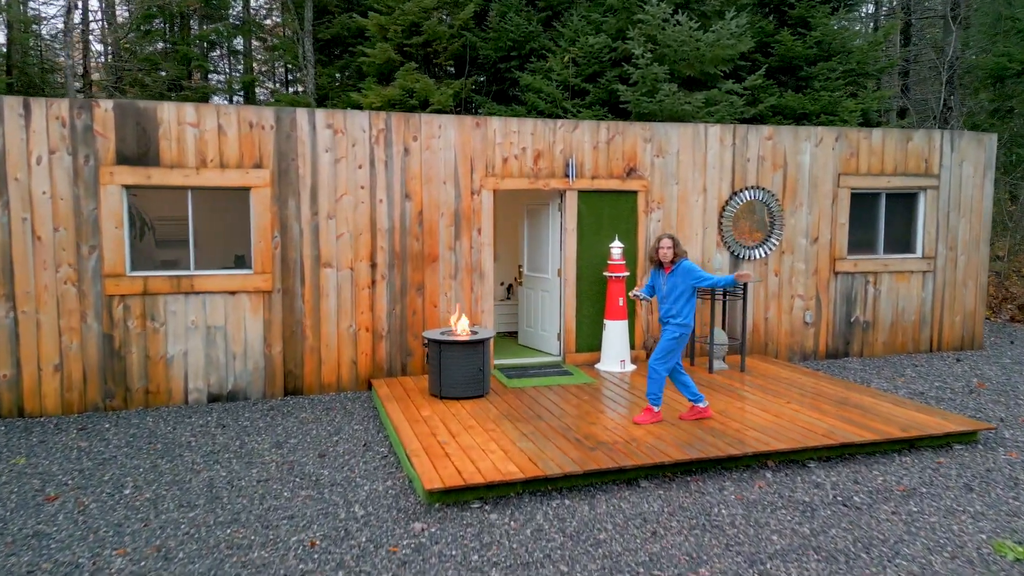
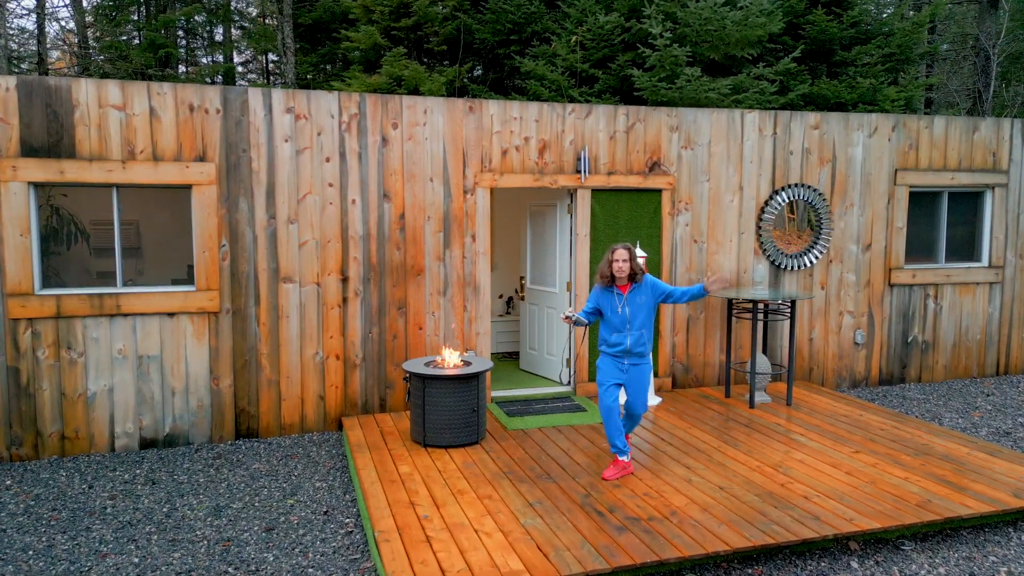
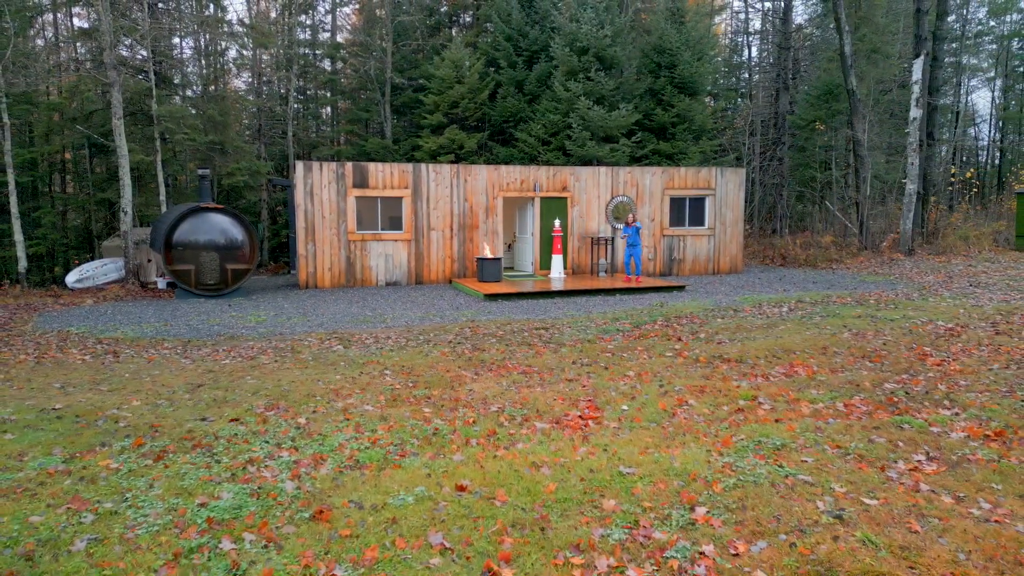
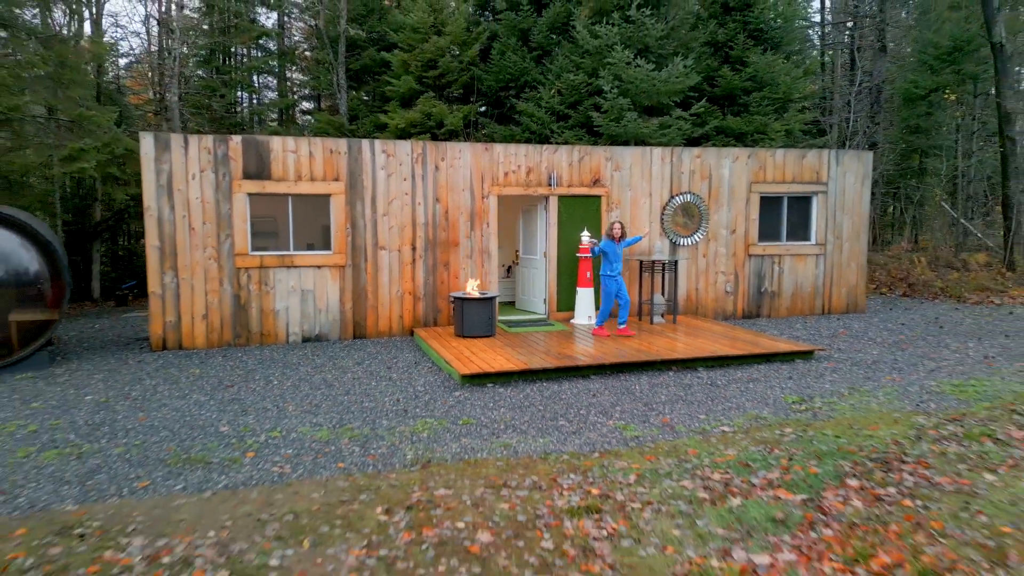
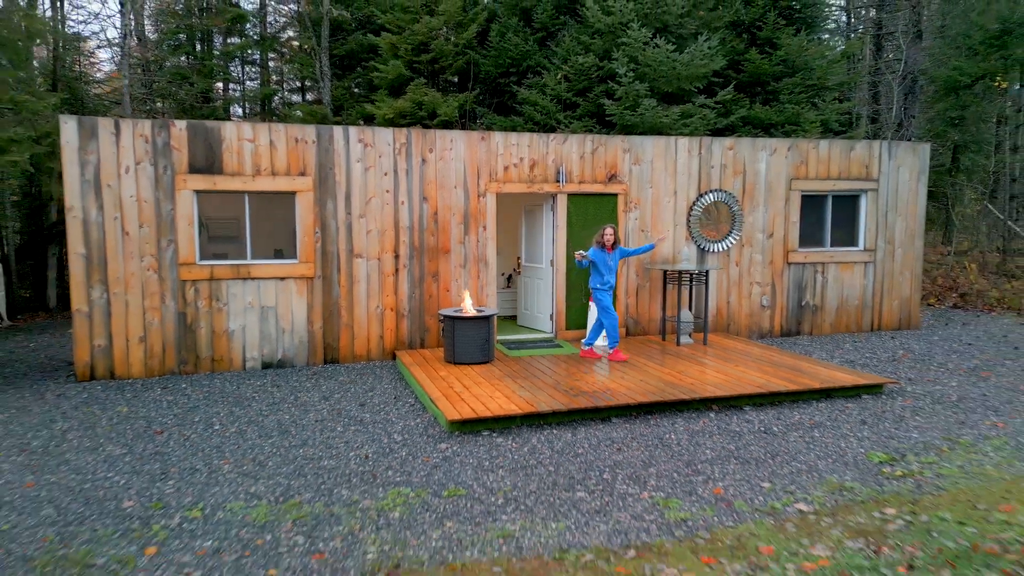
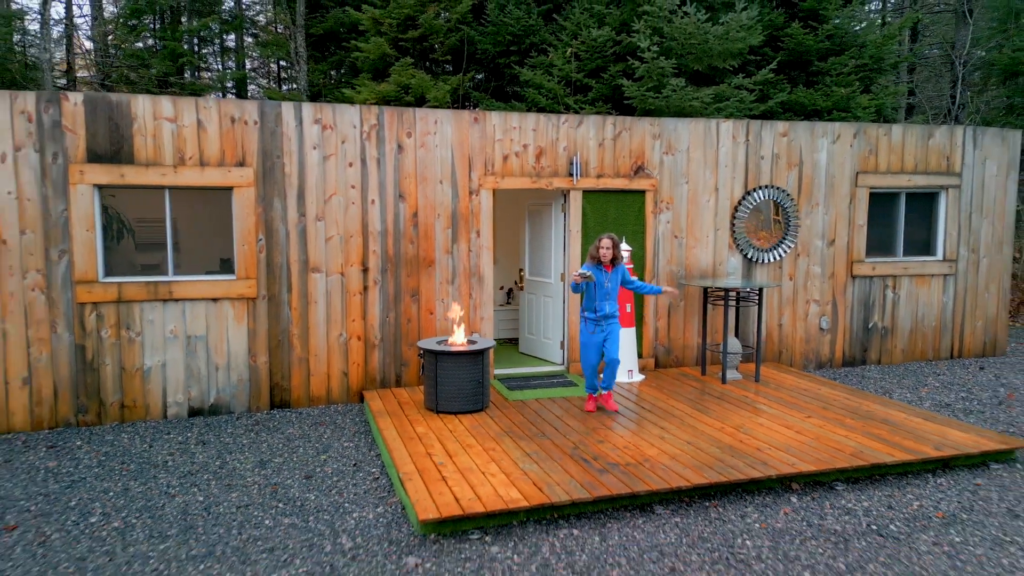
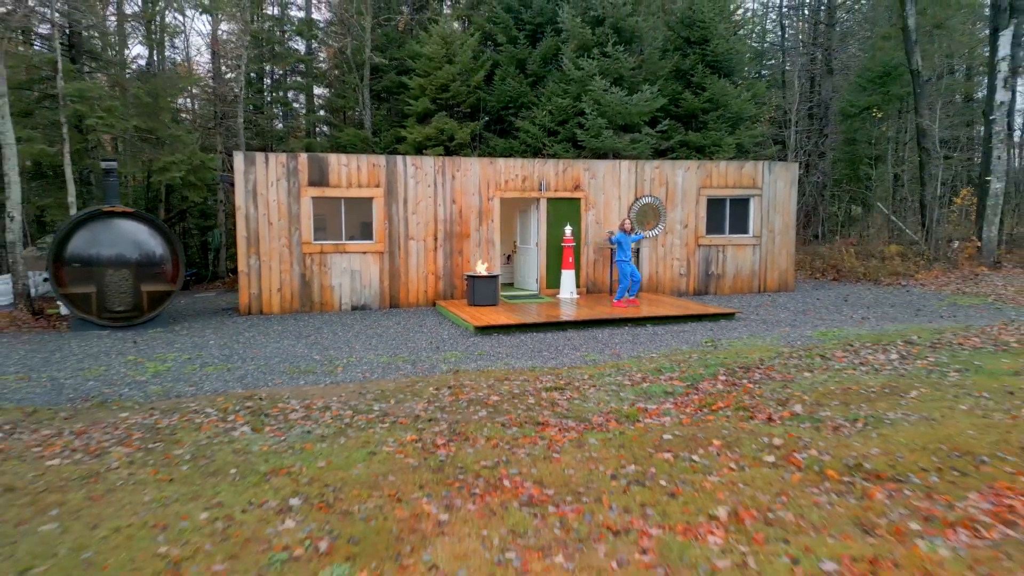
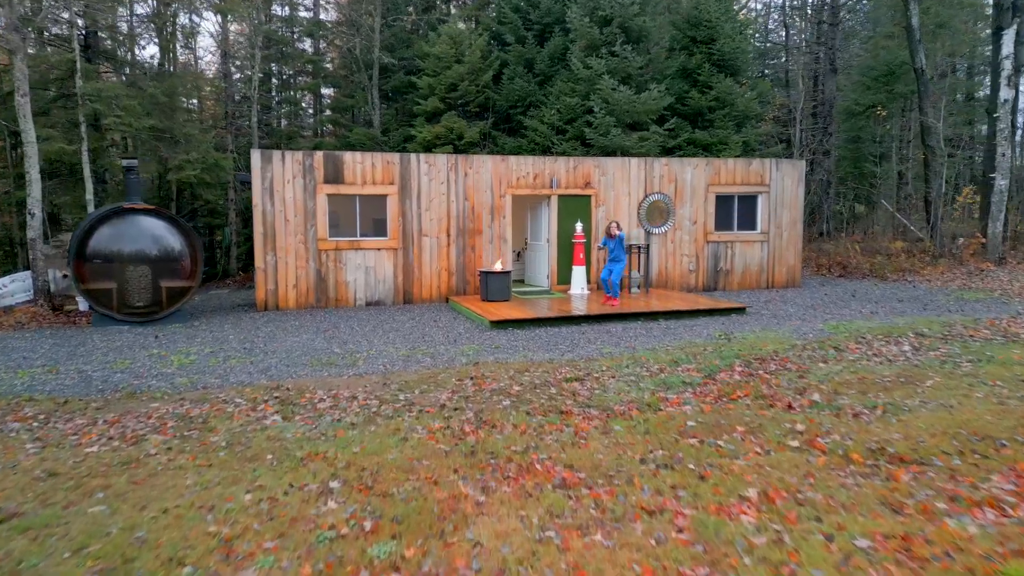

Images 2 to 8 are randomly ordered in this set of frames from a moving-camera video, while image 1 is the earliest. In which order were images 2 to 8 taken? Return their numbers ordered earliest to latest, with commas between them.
2, 6, 5, 4, 7, 3, 8
